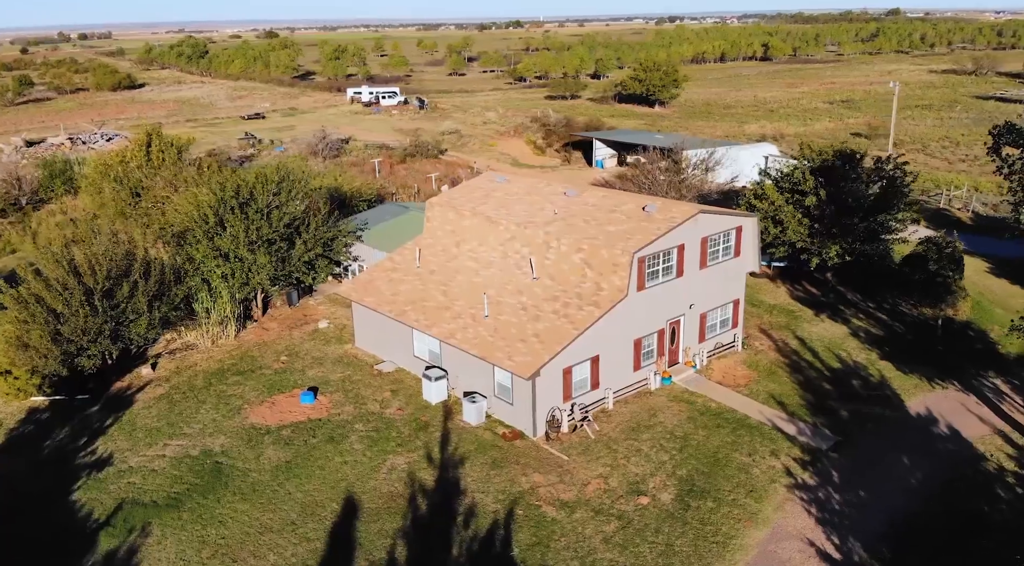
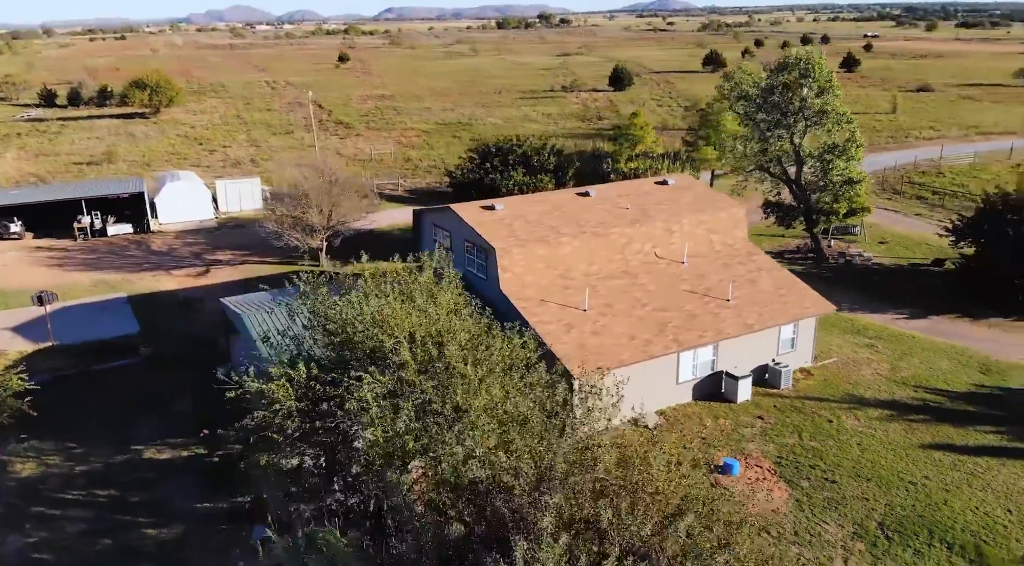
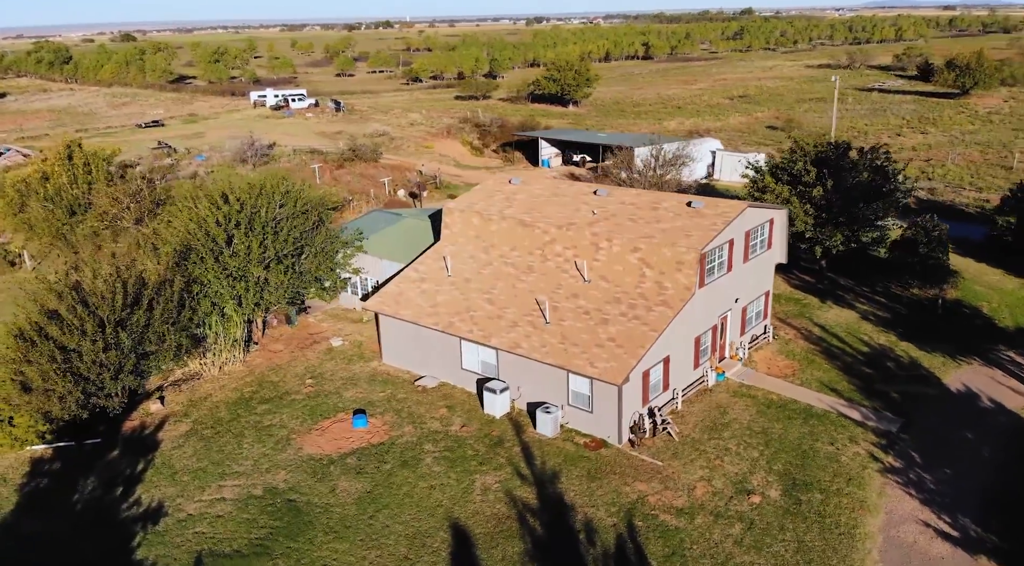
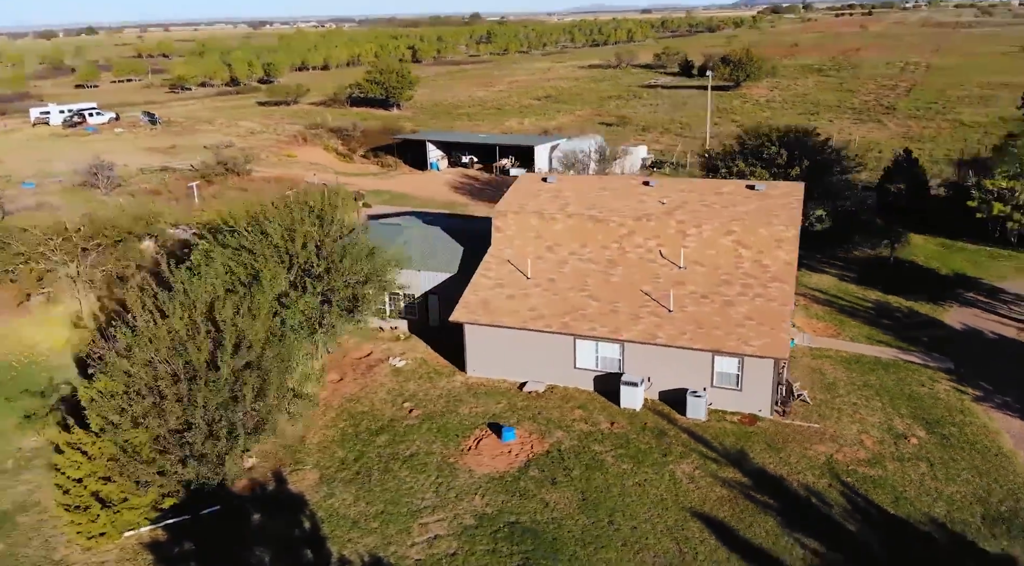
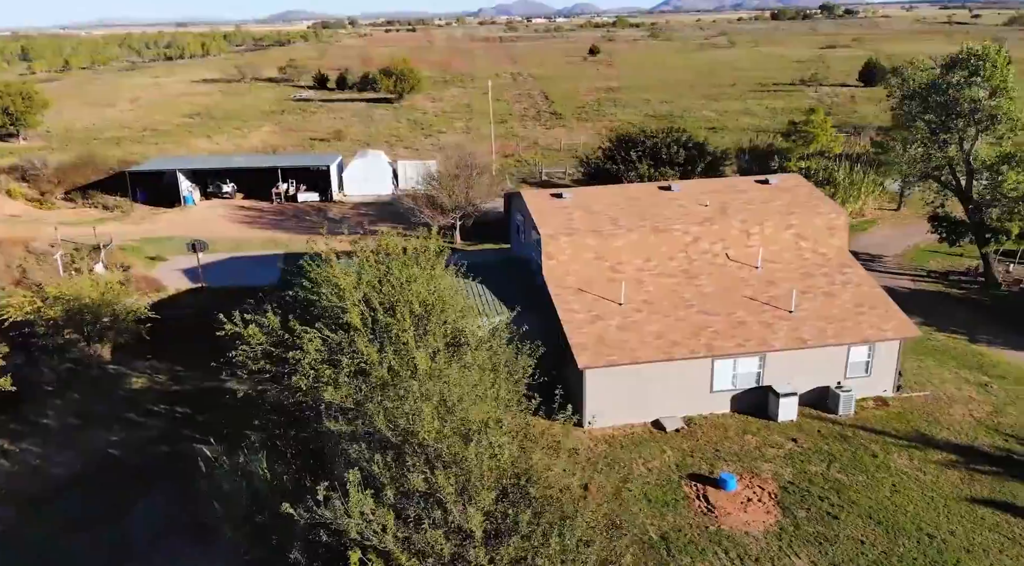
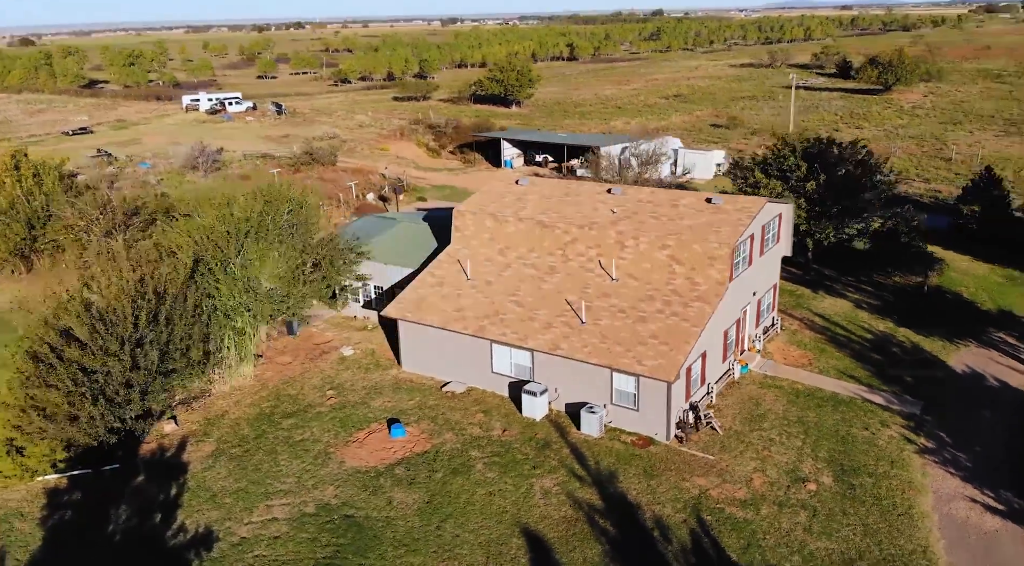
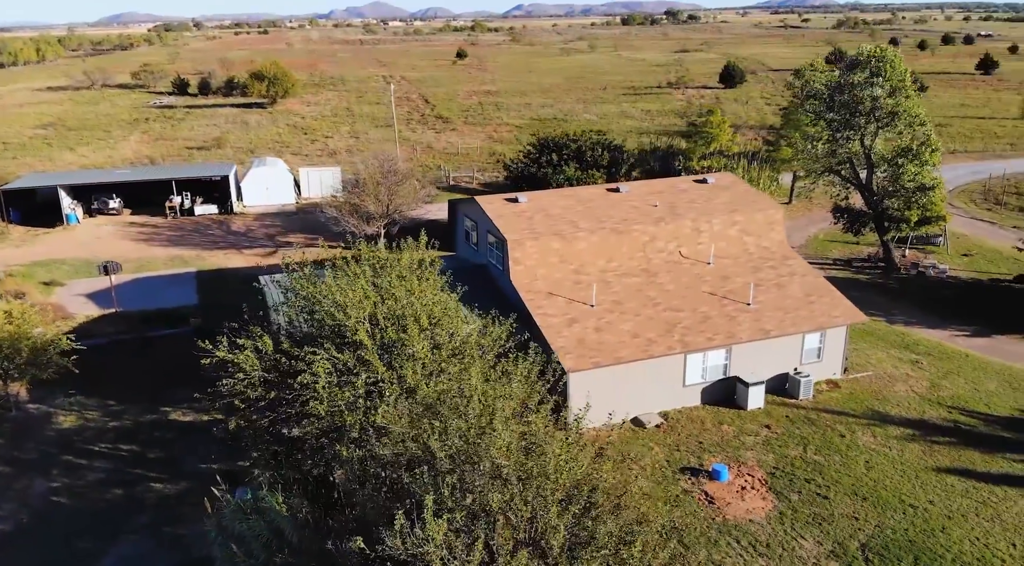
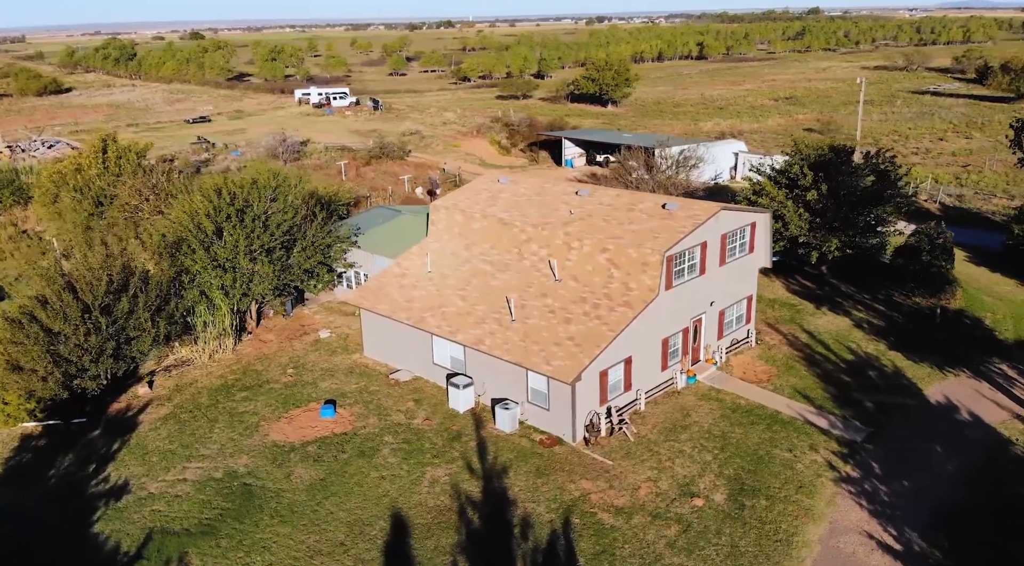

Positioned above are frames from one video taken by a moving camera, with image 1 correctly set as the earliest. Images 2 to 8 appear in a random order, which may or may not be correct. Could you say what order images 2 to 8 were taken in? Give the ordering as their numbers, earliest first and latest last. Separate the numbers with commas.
8, 3, 6, 4, 5, 7, 2
